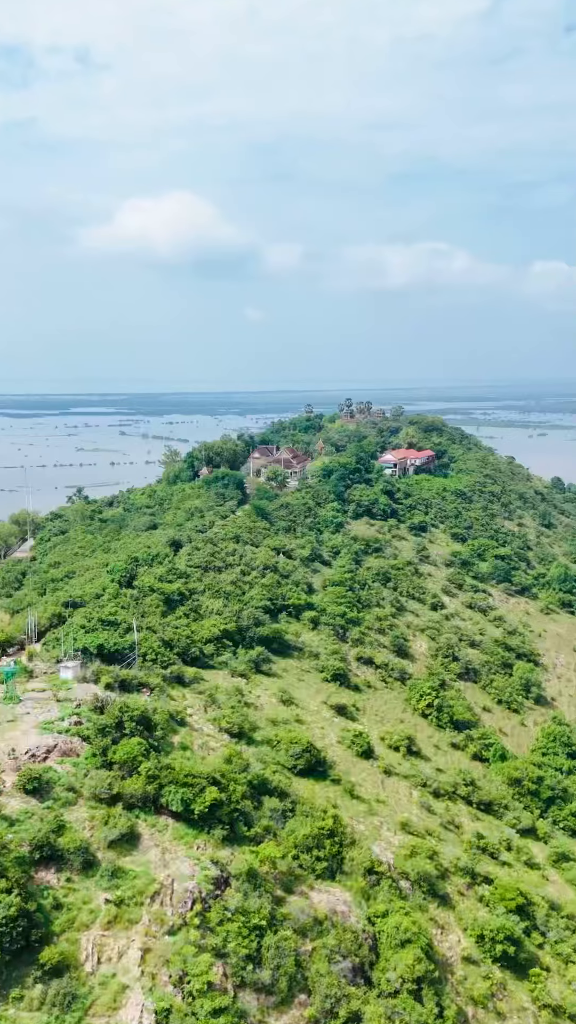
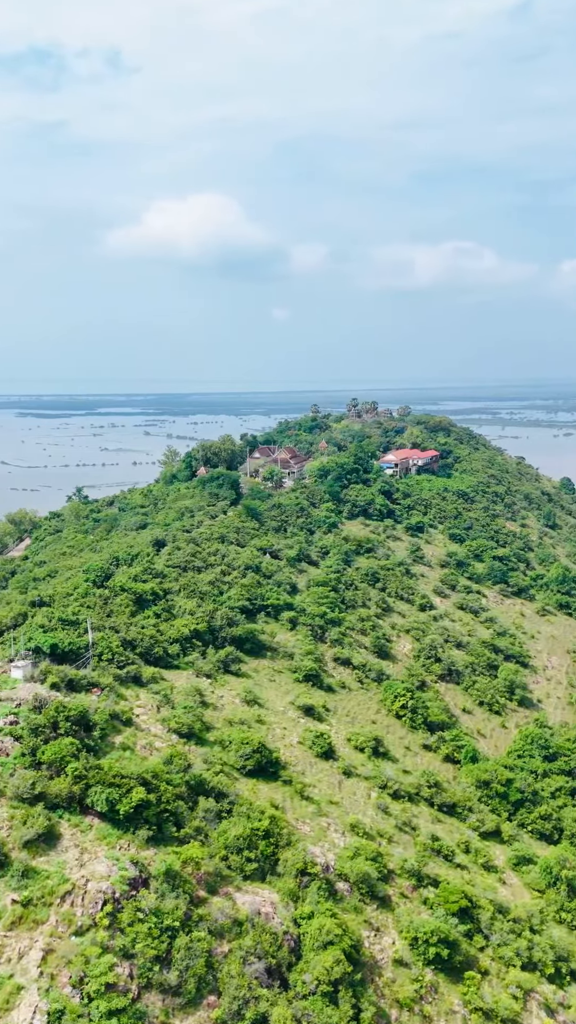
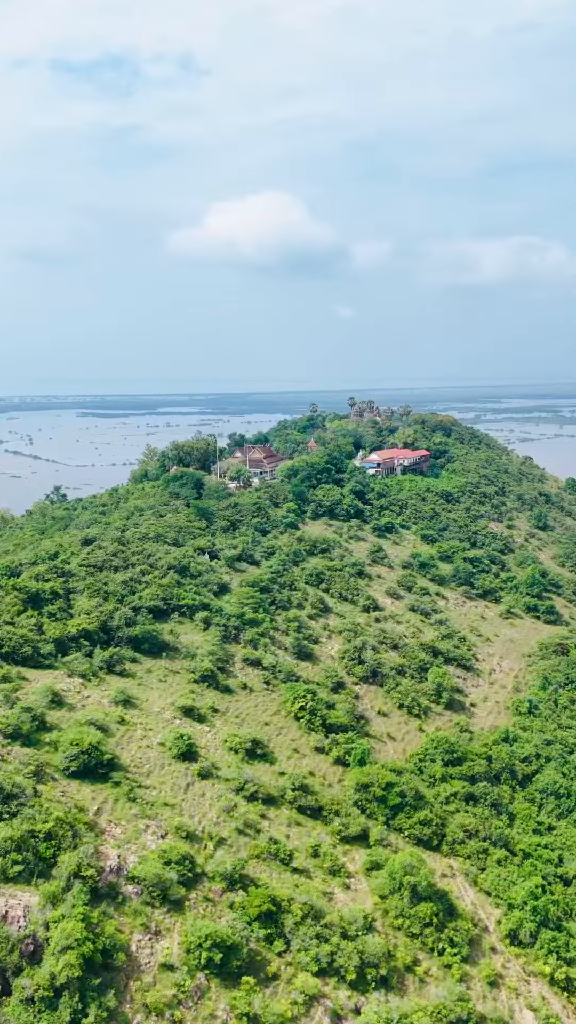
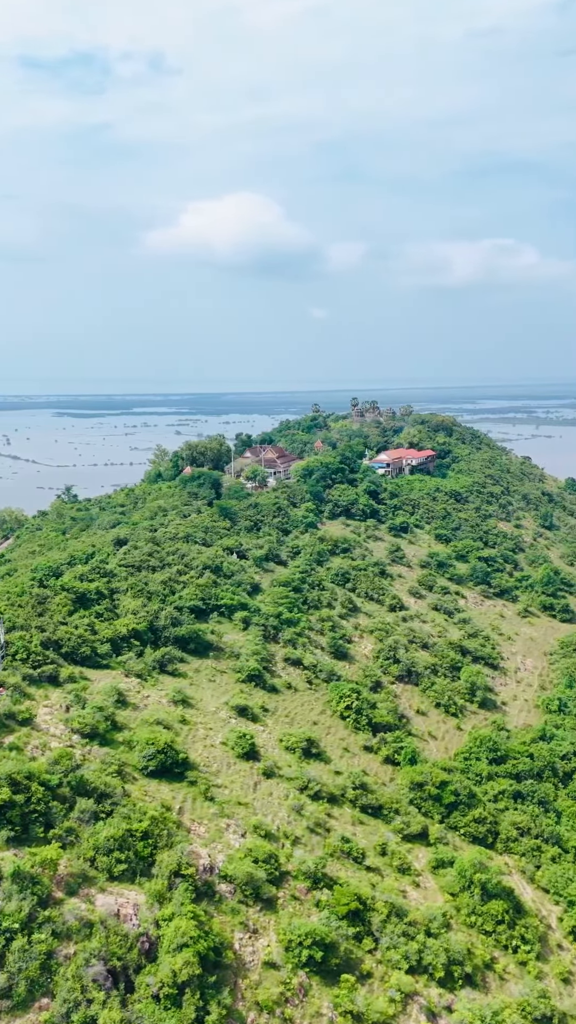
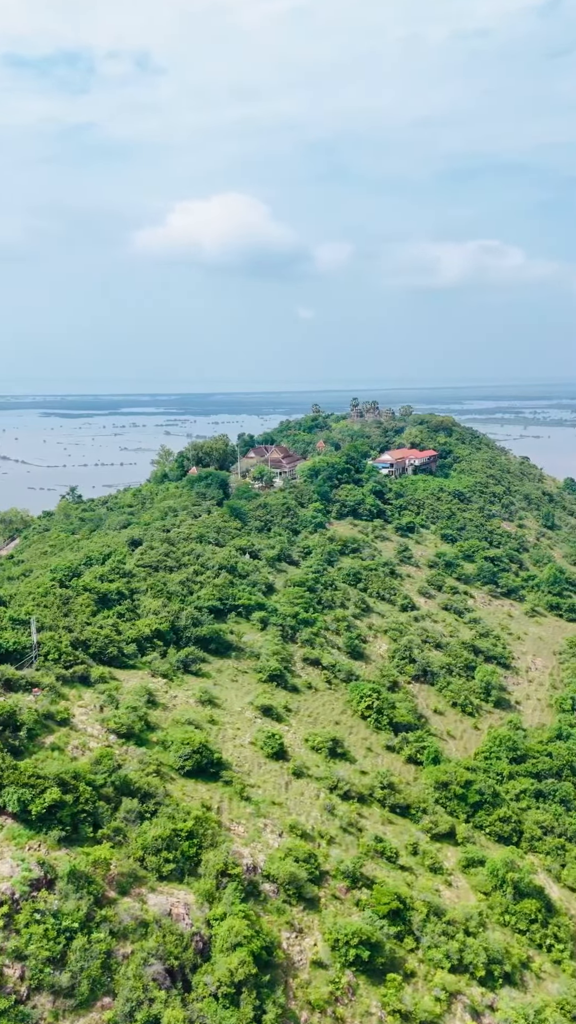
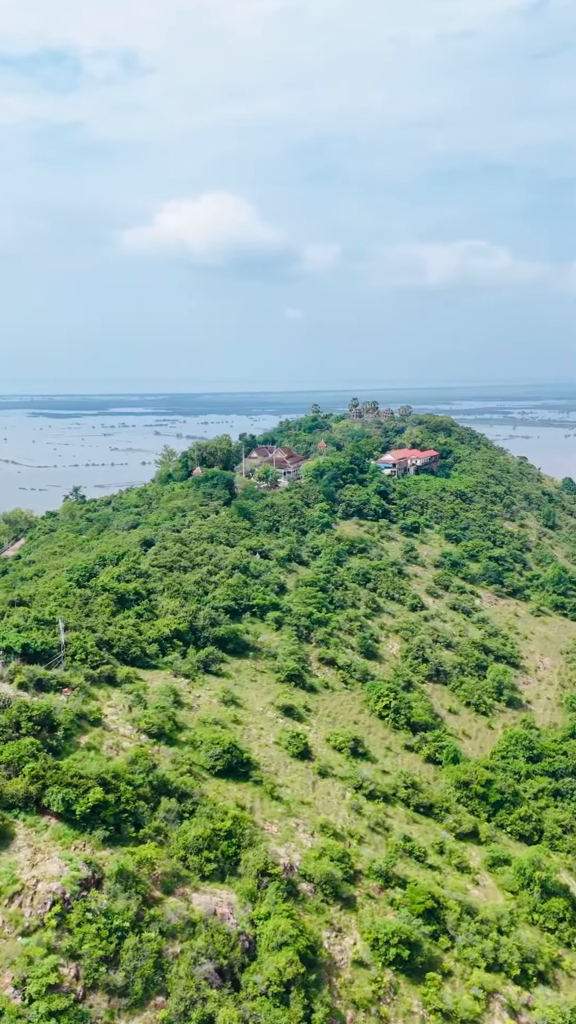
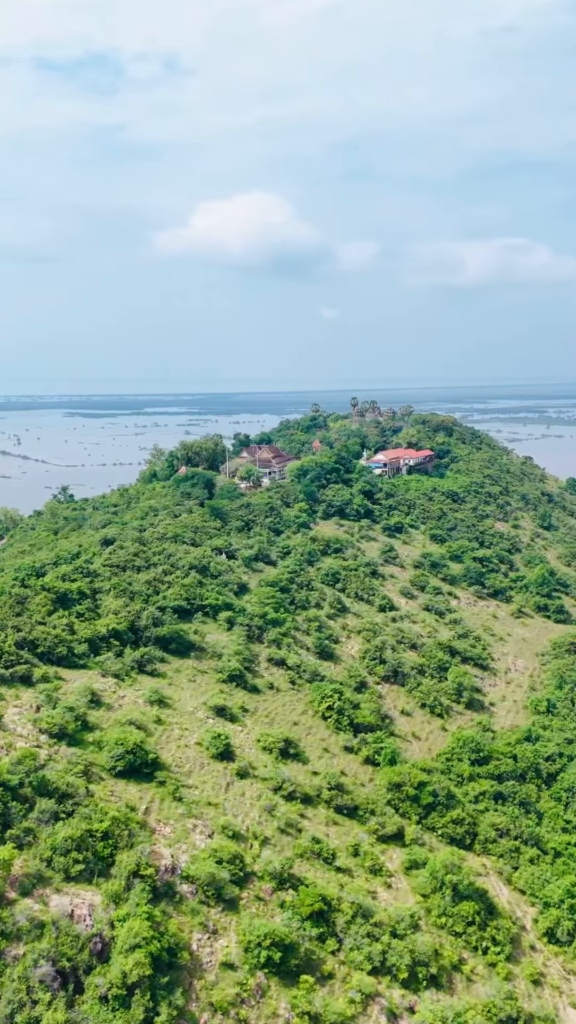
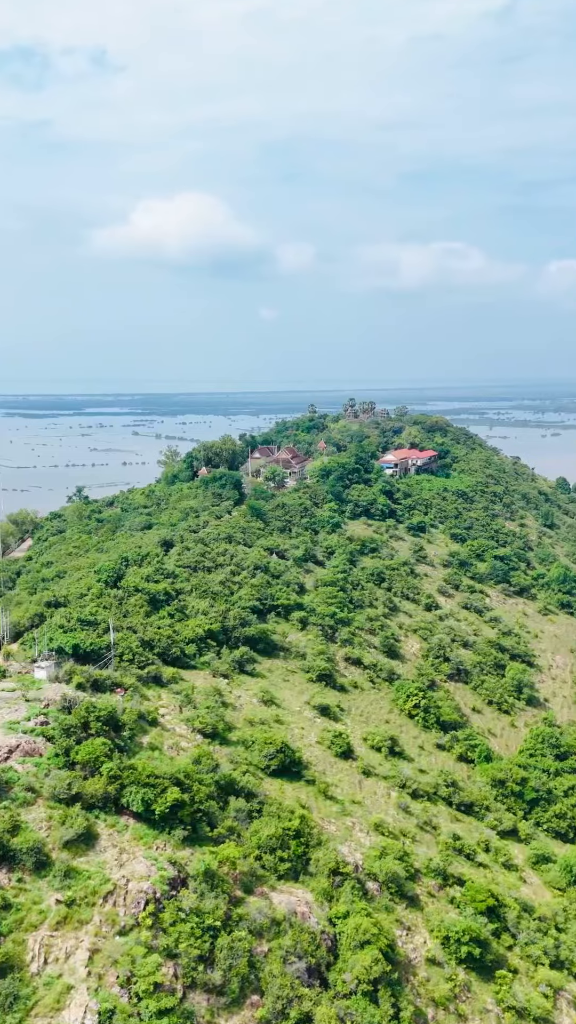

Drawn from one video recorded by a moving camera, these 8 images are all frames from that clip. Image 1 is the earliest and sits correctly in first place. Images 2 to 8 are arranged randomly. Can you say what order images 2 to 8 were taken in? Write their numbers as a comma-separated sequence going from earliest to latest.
8, 2, 6, 5, 4, 7, 3
